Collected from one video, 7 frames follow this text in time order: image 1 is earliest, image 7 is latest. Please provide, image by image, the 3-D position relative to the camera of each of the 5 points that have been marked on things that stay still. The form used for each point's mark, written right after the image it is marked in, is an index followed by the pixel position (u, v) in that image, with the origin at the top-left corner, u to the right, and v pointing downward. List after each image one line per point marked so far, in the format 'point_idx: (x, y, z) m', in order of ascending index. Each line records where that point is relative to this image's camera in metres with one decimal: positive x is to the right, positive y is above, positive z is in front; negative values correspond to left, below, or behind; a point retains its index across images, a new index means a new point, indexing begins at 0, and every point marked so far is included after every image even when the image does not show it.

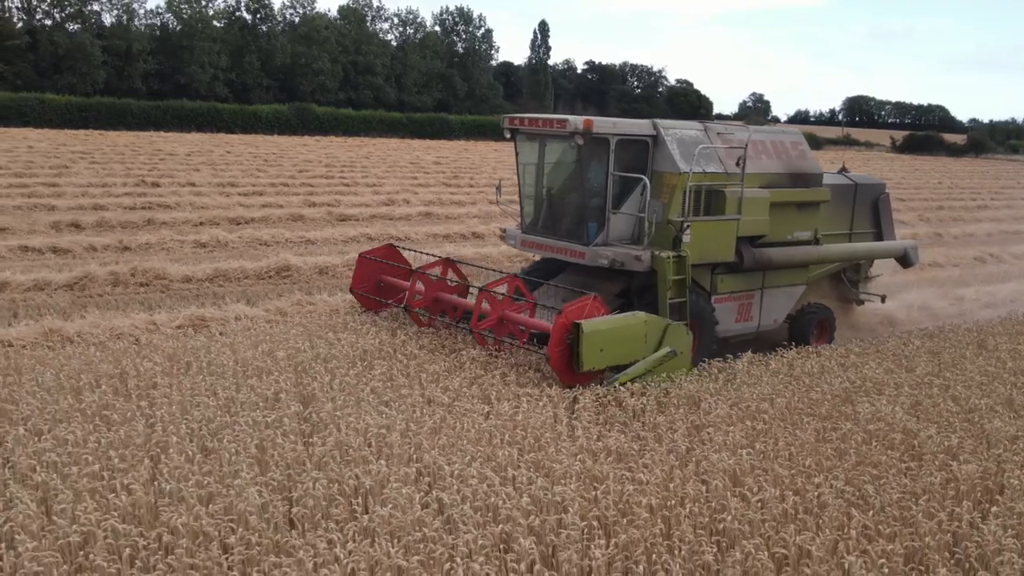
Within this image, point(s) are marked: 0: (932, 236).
0: (+8.4, +1.0, +19.5) m
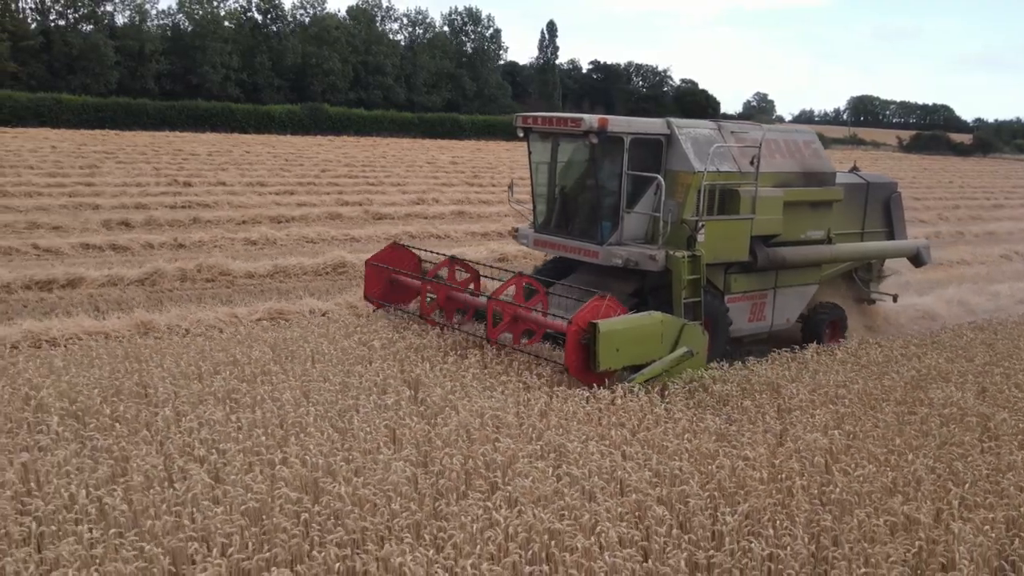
0: (+9.0, +1.1, +19.8) m
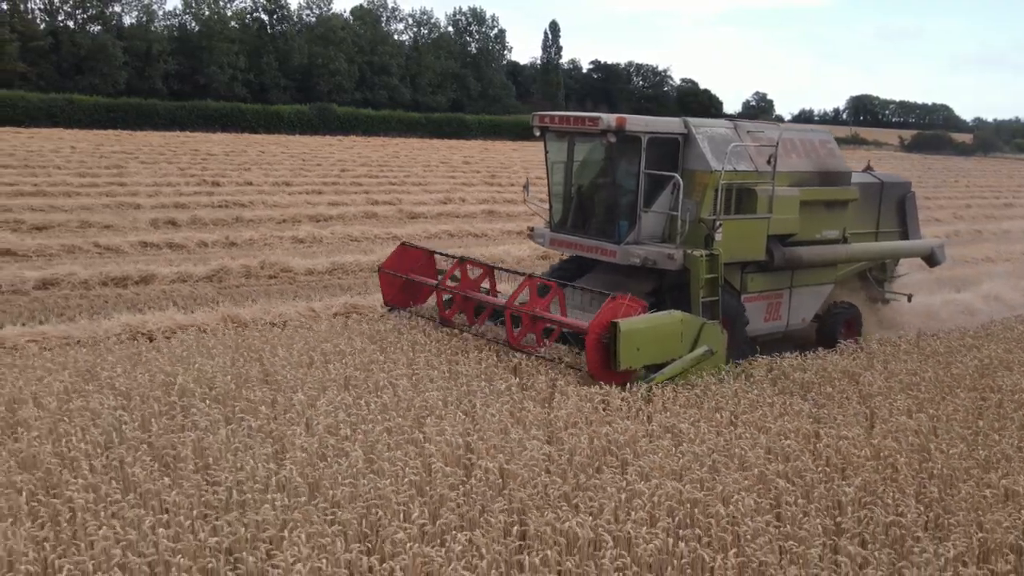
0: (+9.5, +1.1, +20.2) m
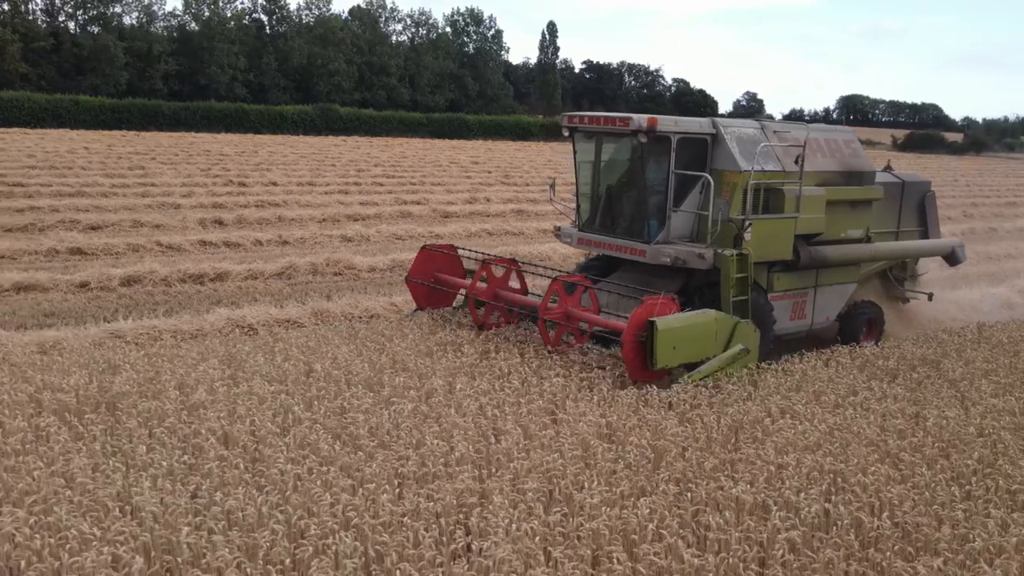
0: (+10.1, +1.2, +20.7) m
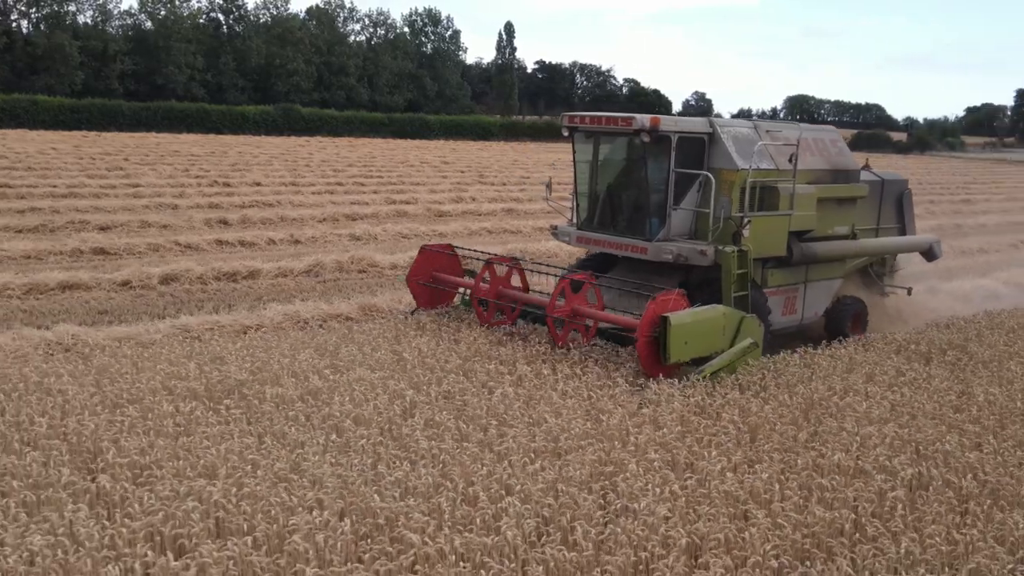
0: (+9.8, +1.4, +21.6) m
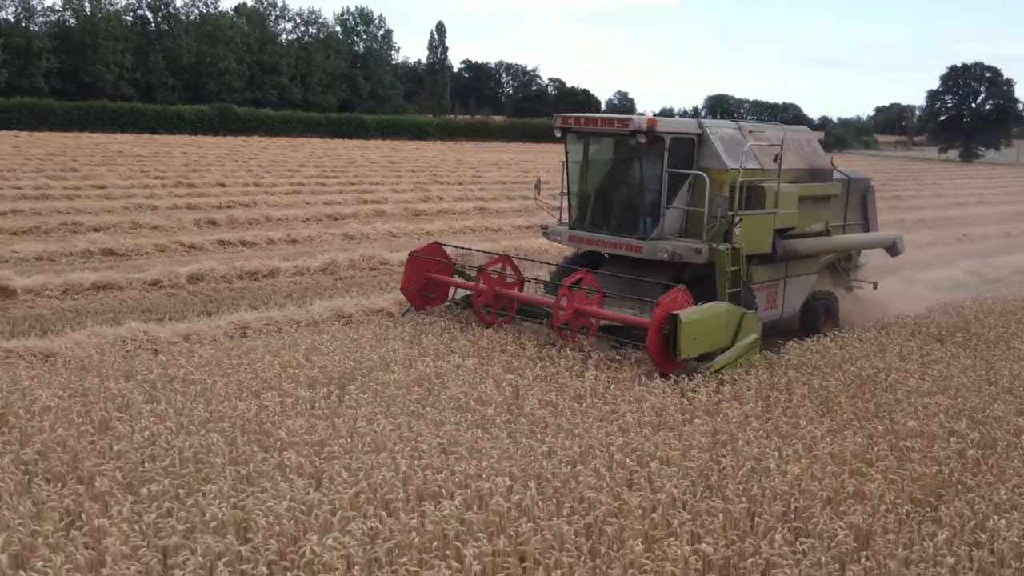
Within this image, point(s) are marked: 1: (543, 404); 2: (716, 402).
0: (+9.0, +1.5, +22.7) m
1: (+0.1, -0.6, +5.2) m
2: (+1.1, -0.6, +5.4) m
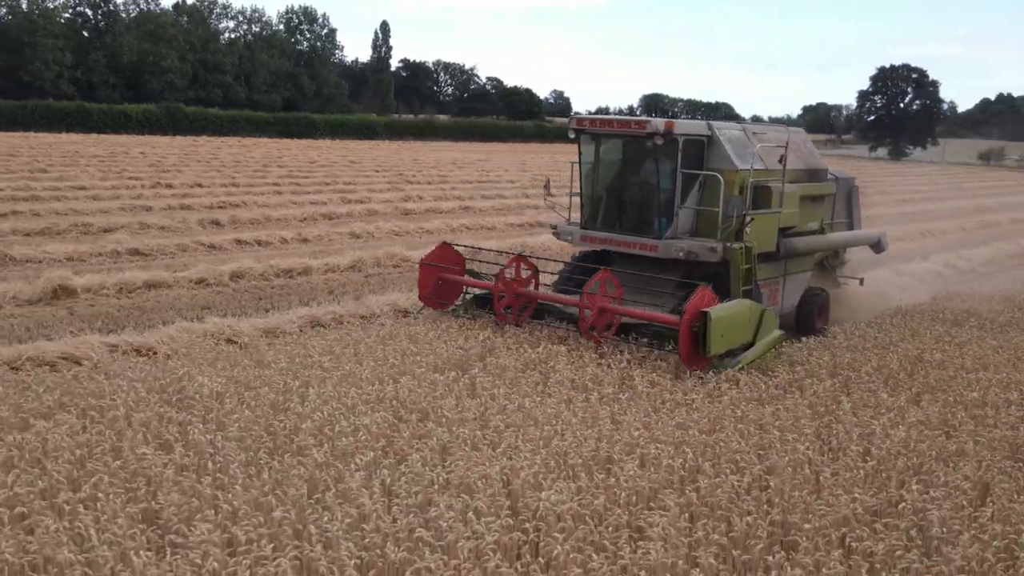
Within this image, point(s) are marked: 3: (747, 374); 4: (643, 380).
0: (+8.5, +1.7, +23.8) m
1: (+0.8, -0.6, +5.8) m
2: (+1.8, -0.6, +6.0) m
3: (+1.5, -0.5, +6.2) m
4: (+0.8, -0.5, +5.8) m
